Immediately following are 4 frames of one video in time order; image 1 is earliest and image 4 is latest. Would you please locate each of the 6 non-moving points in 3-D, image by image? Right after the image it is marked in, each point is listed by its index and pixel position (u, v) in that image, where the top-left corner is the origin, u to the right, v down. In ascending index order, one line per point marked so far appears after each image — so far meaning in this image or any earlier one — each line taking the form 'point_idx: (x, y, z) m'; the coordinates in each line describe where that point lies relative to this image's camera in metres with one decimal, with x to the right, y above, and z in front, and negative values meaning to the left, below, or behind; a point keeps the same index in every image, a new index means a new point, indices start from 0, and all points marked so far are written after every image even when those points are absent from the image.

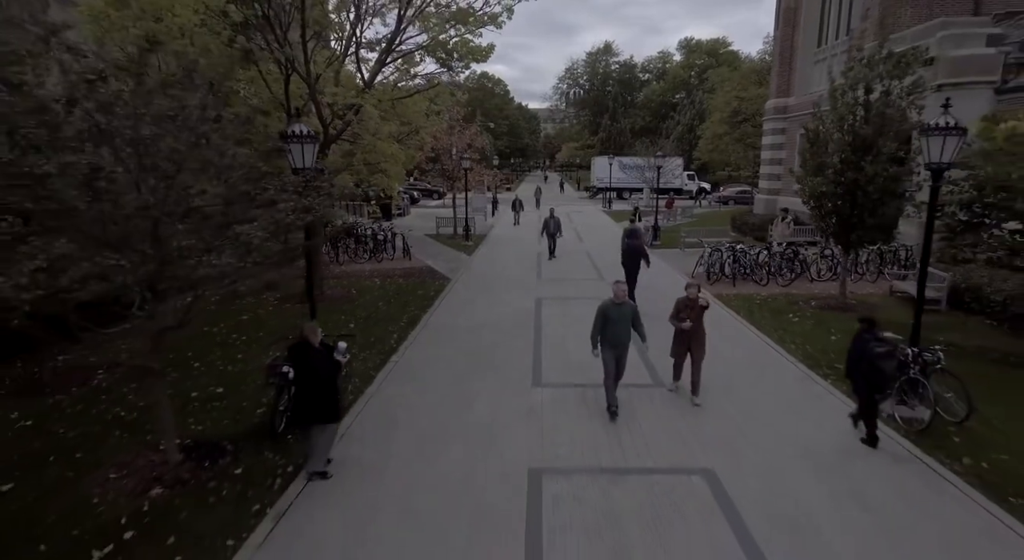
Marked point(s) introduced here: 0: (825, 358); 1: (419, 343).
0: (+4.7, -1.1, +8.4) m
1: (-1.6, -1.1, +9.6) m
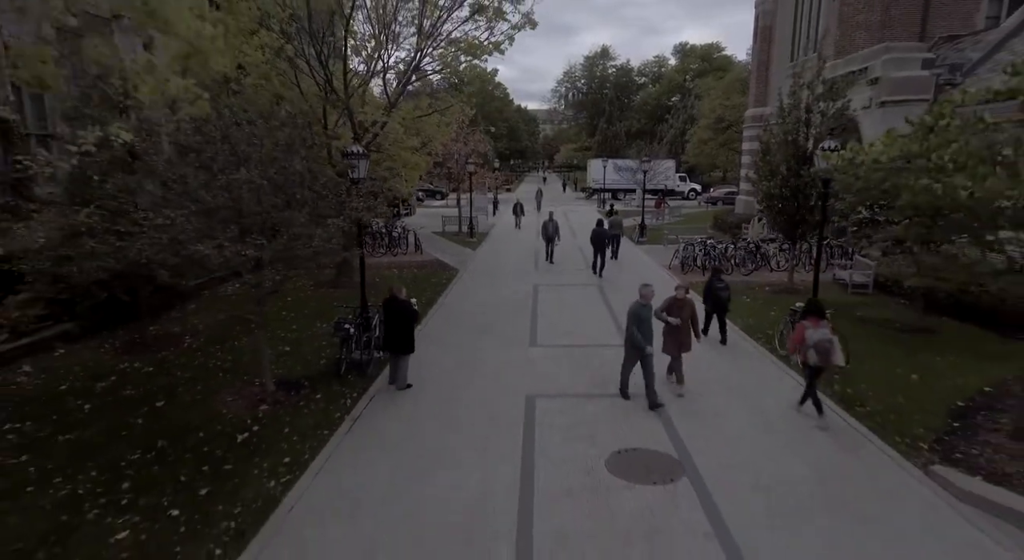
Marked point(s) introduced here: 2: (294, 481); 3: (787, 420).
0: (+4.8, -0.8, +10.5) m
1: (-1.6, -0.8, +11.7) m
2: (-2.1, -2.0, +5.4) m
3: (+3.3, -1.7, +6.6) m
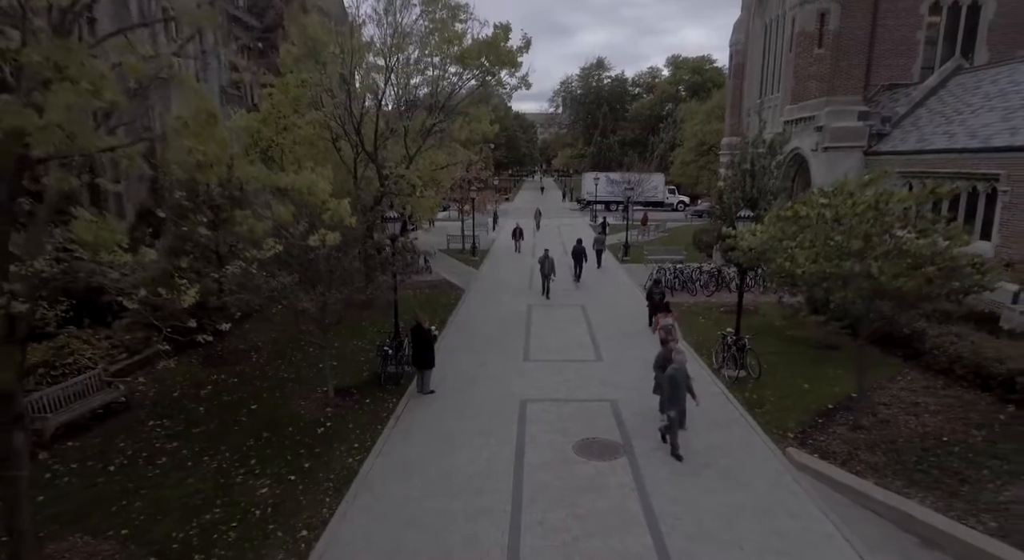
0: (+4.7, -1.5, +13.1) m
1: (-1.6, -1.4, +14.4) m
2: (-2.2, -2.6, +8.0) m
3: (+3.2, -2.3, +9.2) m
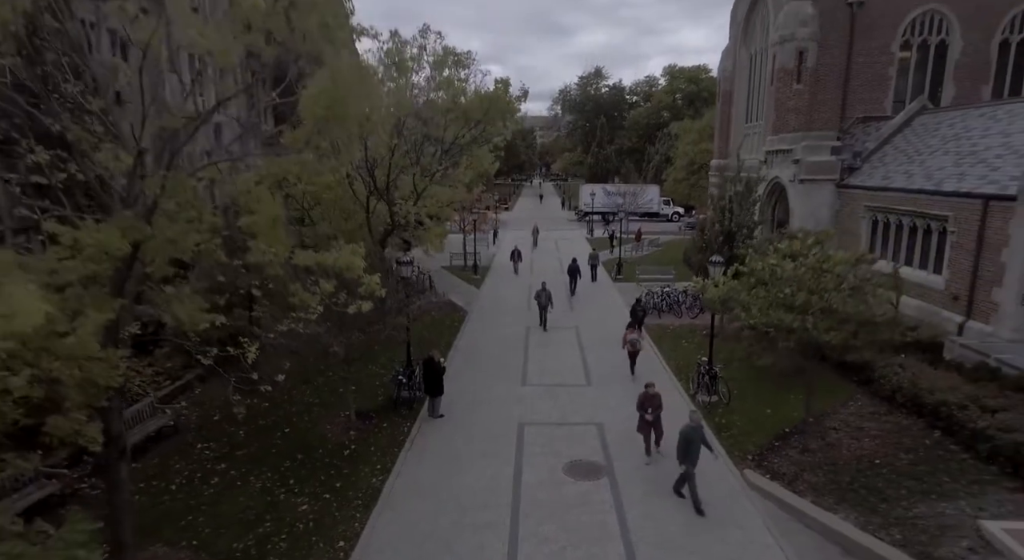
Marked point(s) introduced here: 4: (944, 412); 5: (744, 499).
0: (+4.7, -2.3, +14.6) m
1: (-1.6, -2.2, +15.8) m
2: (-2.2, -3.4, +9.4) m
3: (+3.2, -3.1, +10.7) m
4: (+7.7, -2.4, +9.8) m
5: (+3.7, -3.5, +8.7) m
